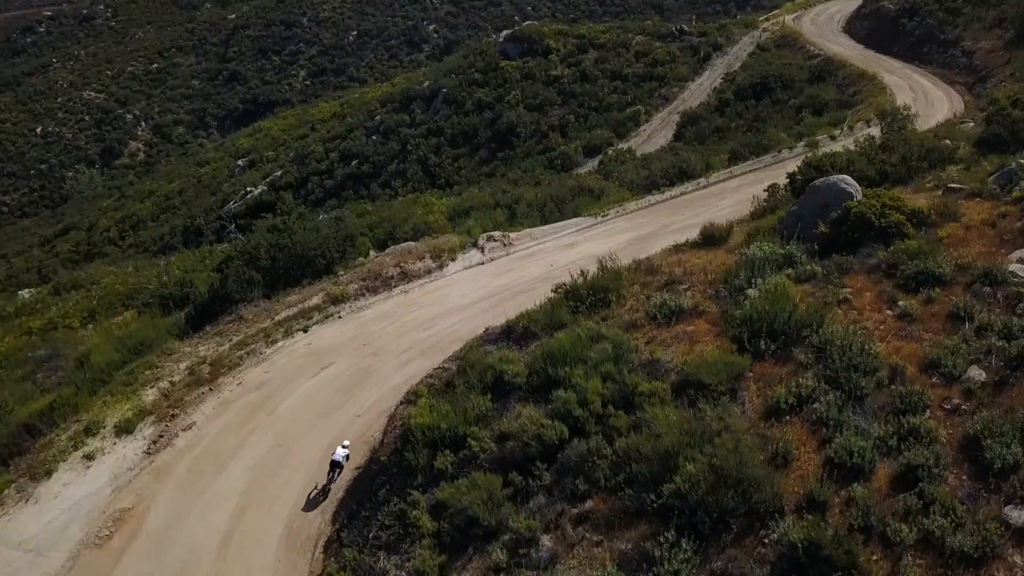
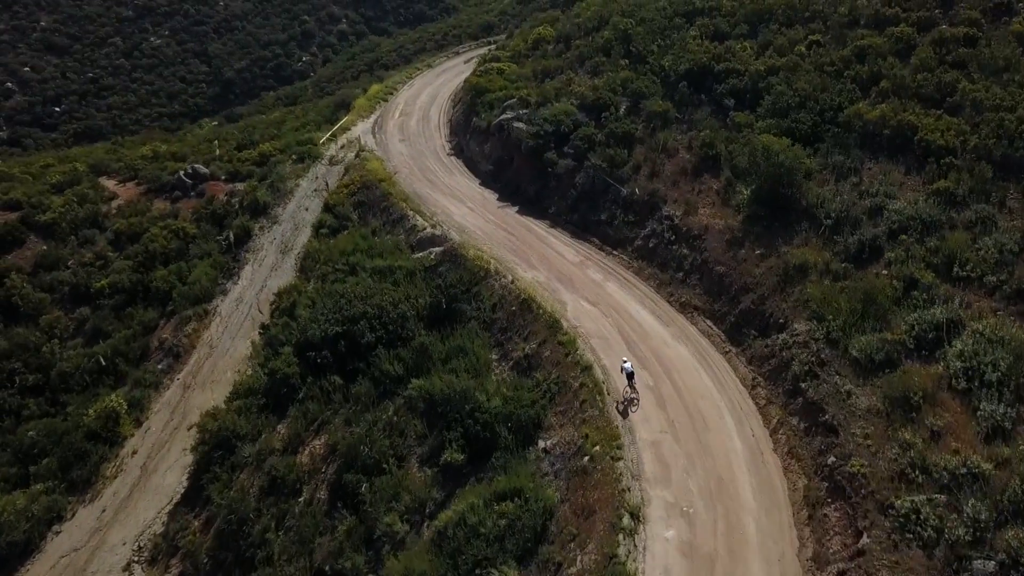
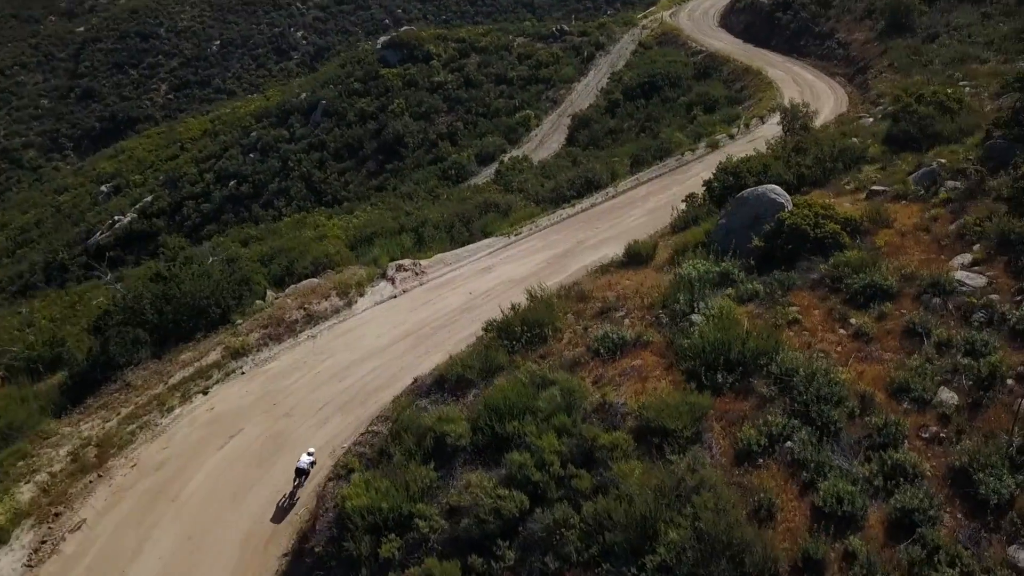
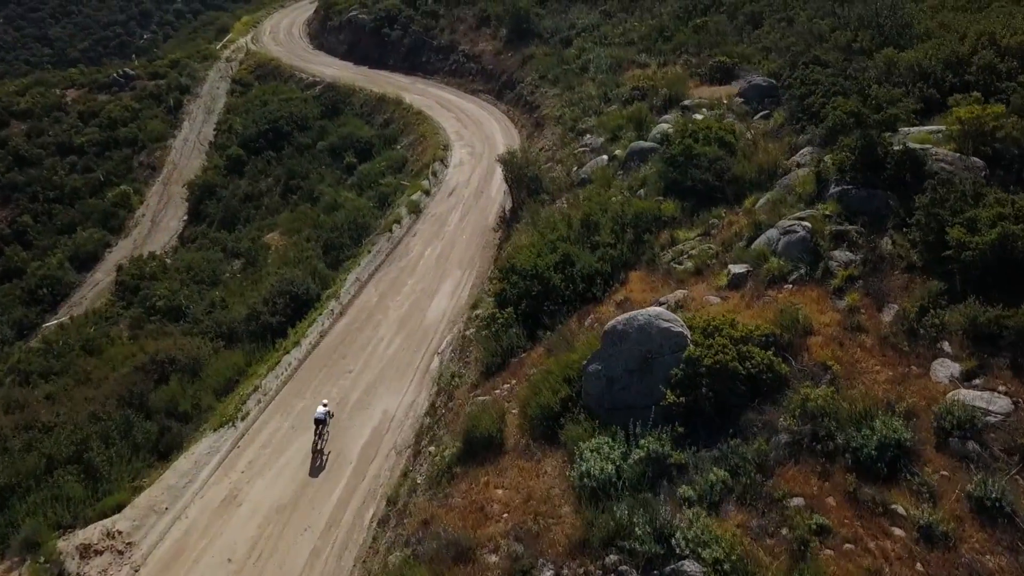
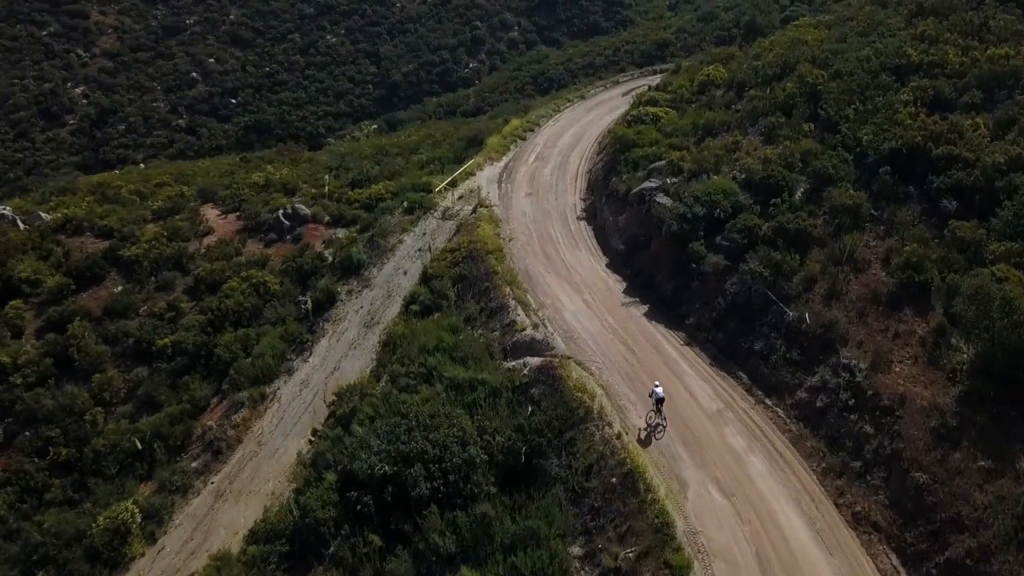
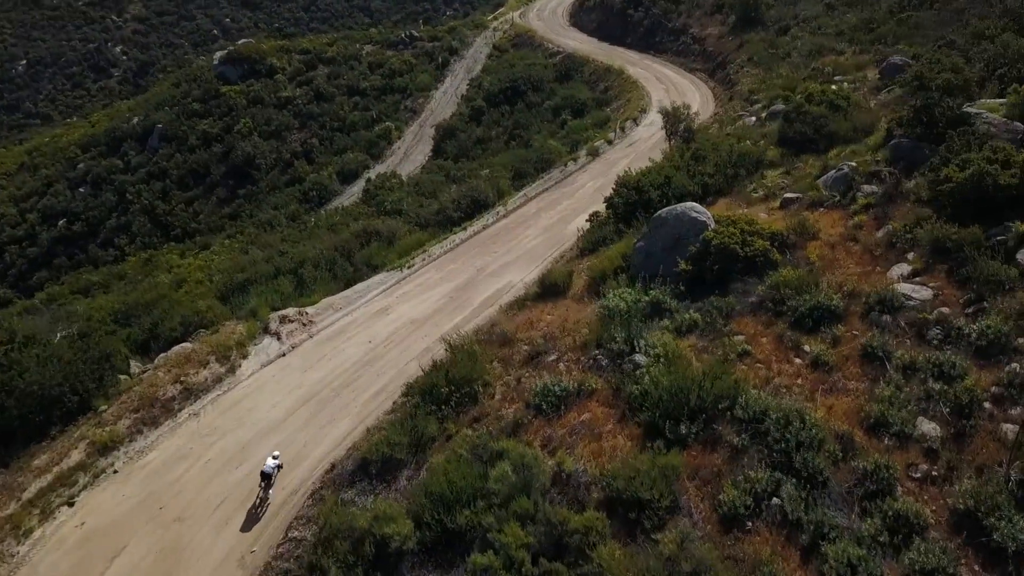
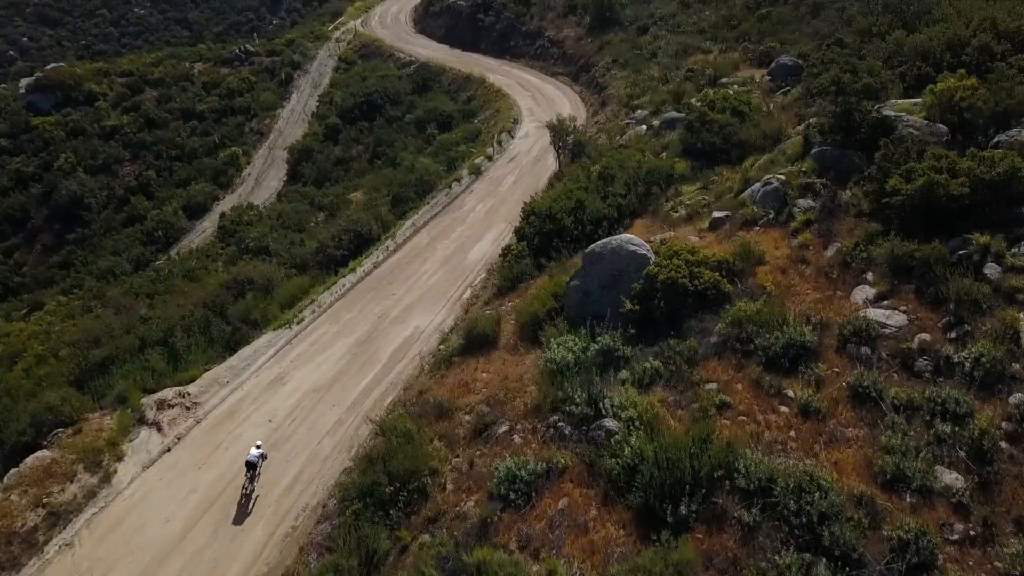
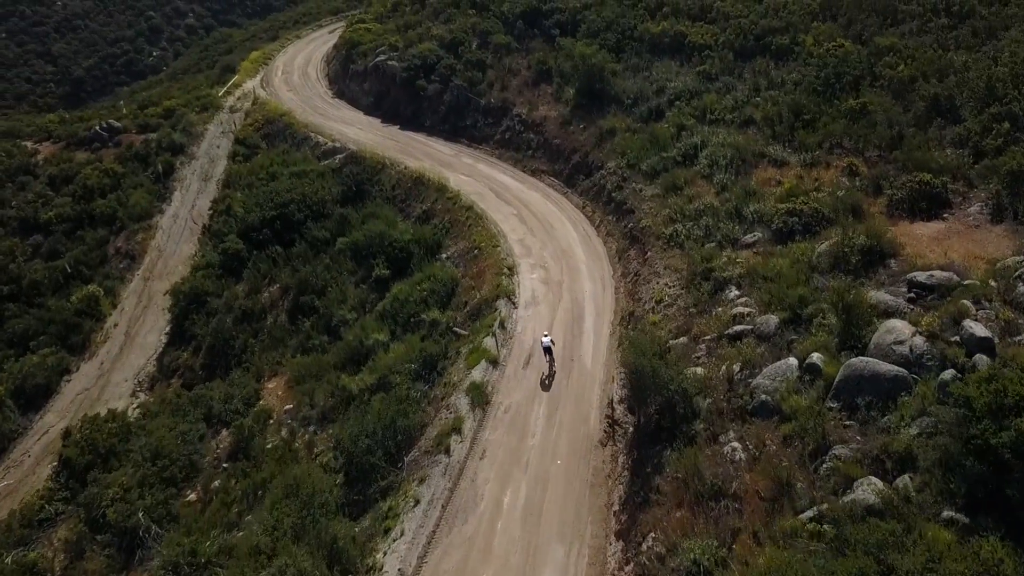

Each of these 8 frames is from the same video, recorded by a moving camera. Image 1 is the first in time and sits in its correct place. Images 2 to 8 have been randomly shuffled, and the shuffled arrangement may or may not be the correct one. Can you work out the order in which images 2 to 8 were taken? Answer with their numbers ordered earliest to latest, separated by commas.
3, 6, 7, 4, 8, 2, 5
